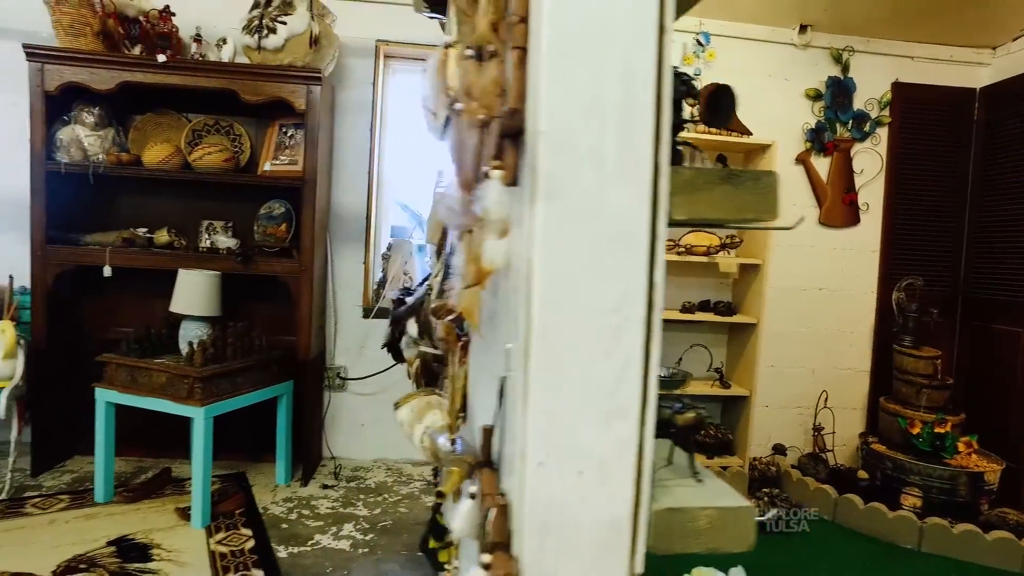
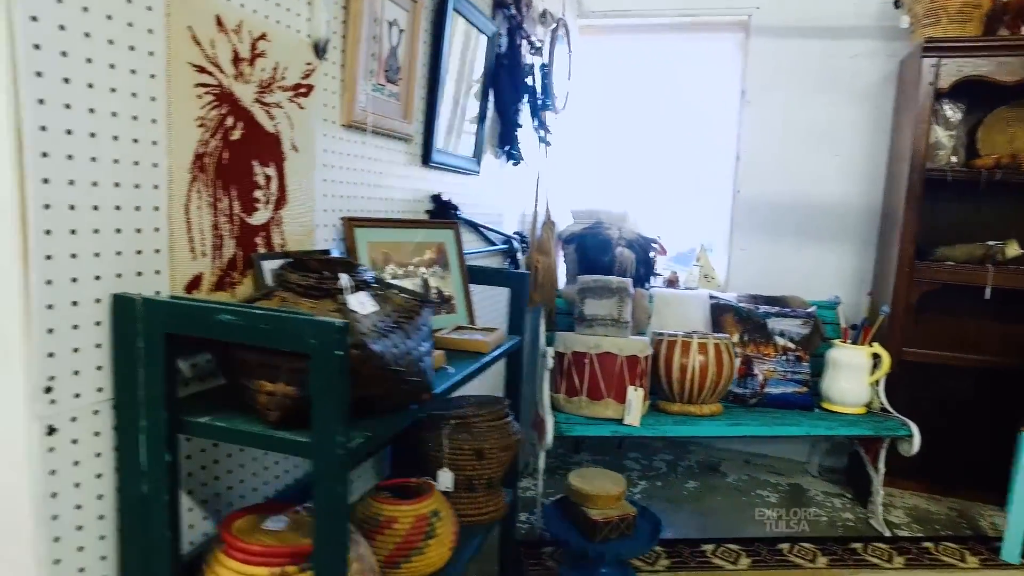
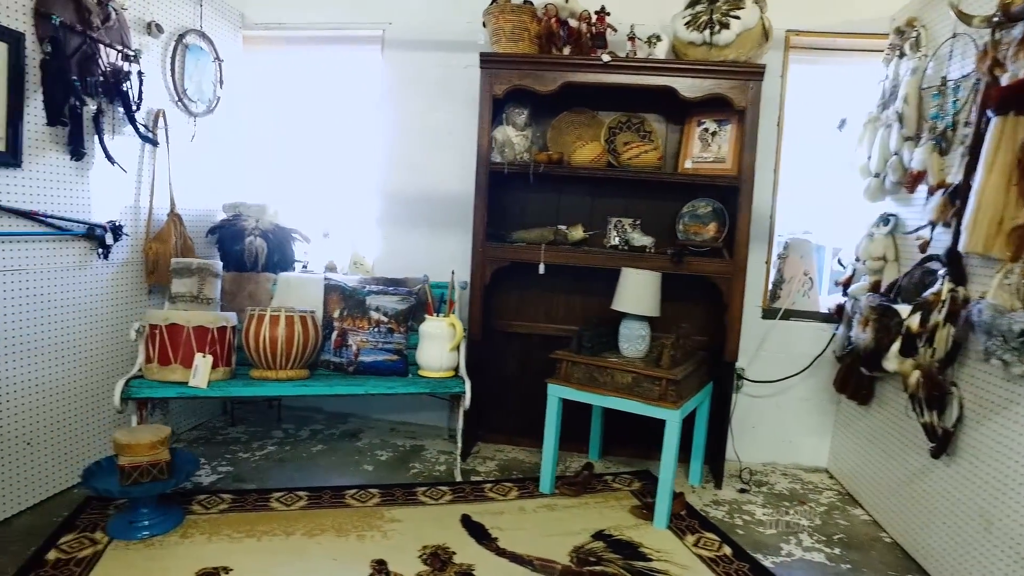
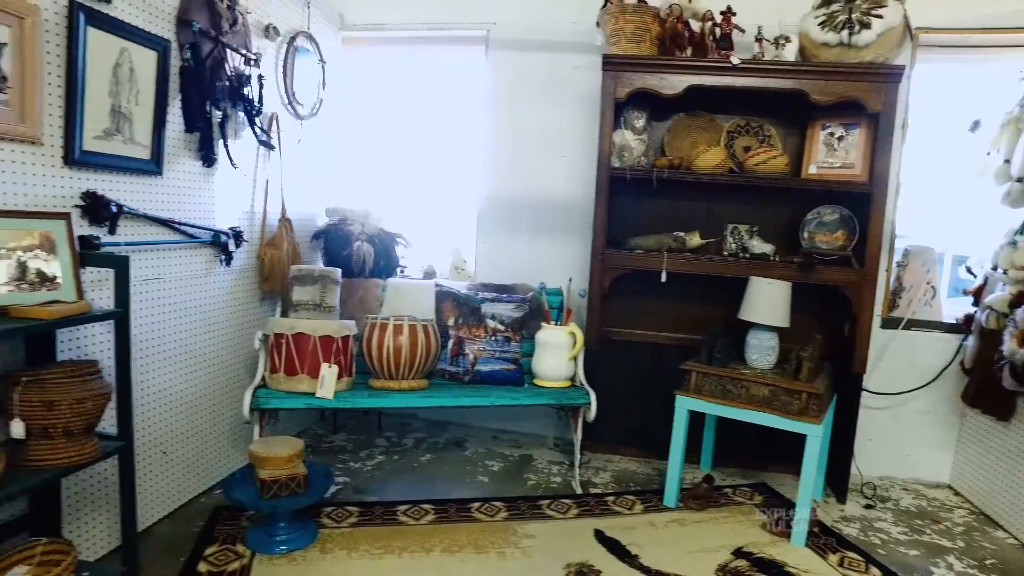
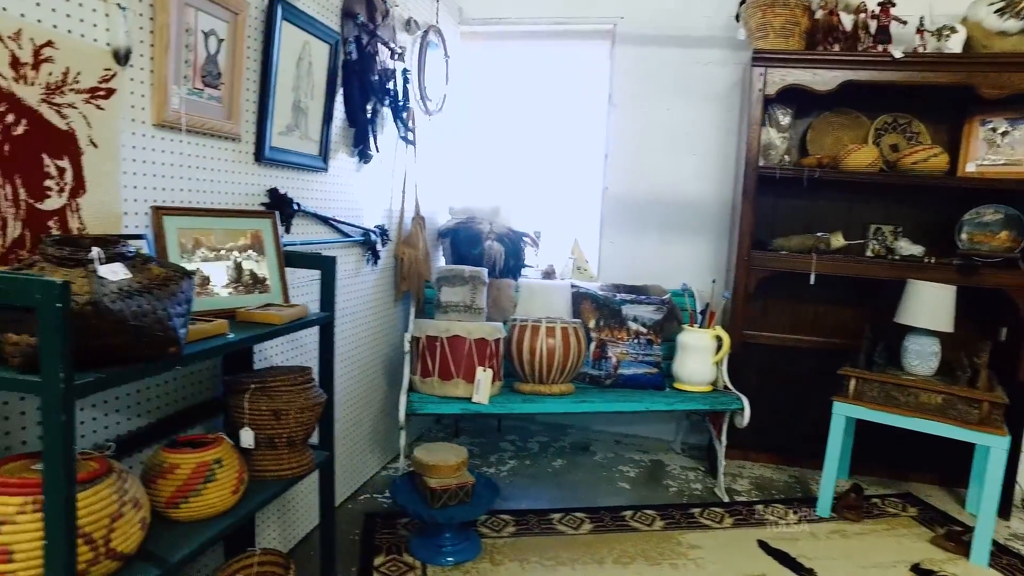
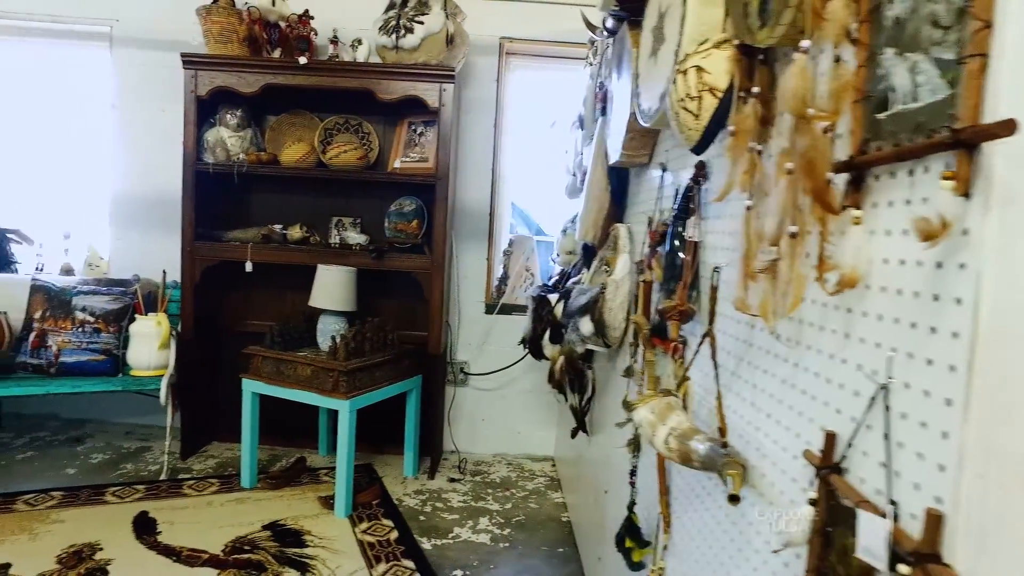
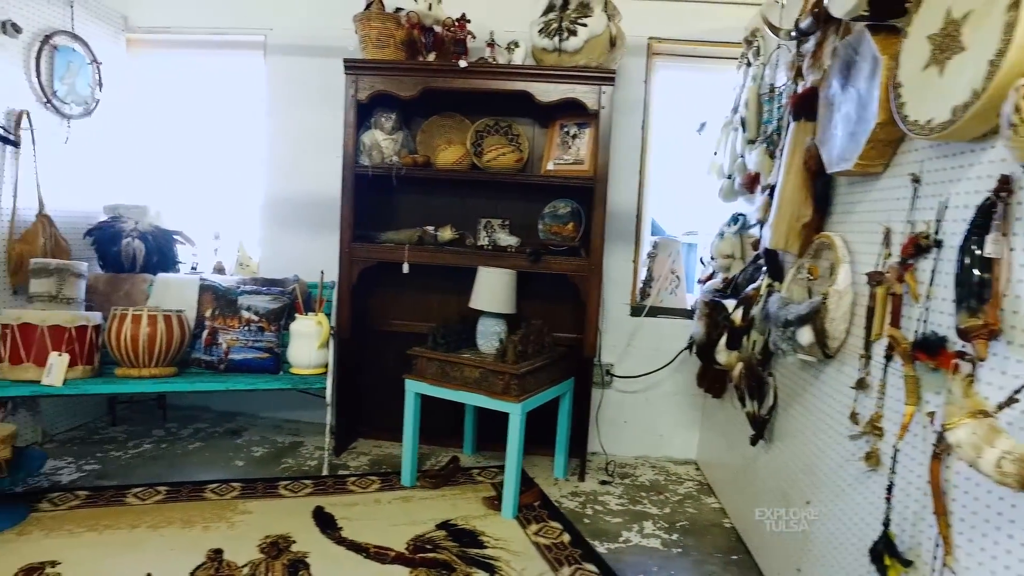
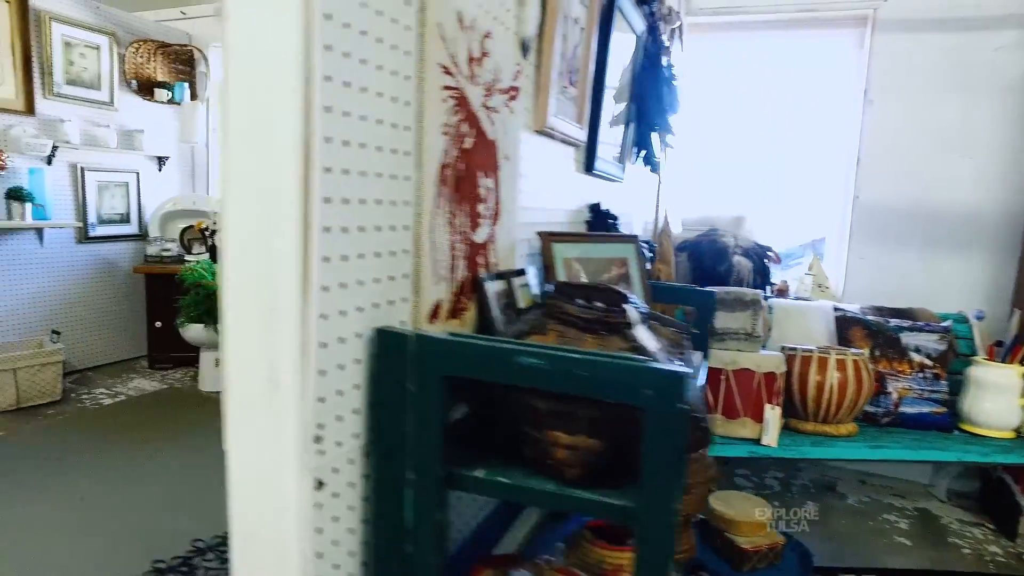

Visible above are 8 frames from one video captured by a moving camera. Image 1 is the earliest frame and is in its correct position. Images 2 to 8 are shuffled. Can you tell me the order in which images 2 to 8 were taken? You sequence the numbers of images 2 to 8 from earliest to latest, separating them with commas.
6, 7, 3, 4, 5, 2, 8
